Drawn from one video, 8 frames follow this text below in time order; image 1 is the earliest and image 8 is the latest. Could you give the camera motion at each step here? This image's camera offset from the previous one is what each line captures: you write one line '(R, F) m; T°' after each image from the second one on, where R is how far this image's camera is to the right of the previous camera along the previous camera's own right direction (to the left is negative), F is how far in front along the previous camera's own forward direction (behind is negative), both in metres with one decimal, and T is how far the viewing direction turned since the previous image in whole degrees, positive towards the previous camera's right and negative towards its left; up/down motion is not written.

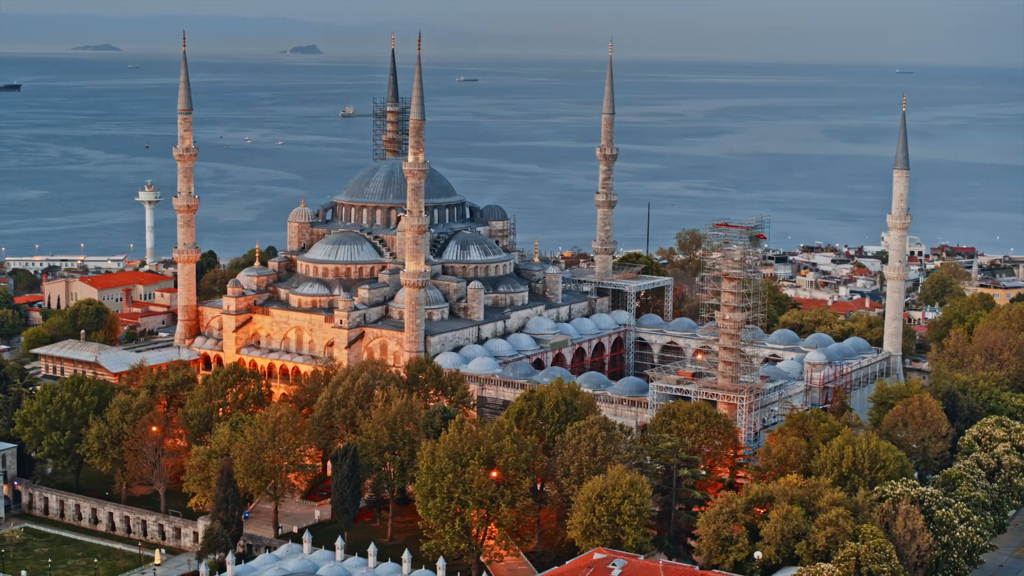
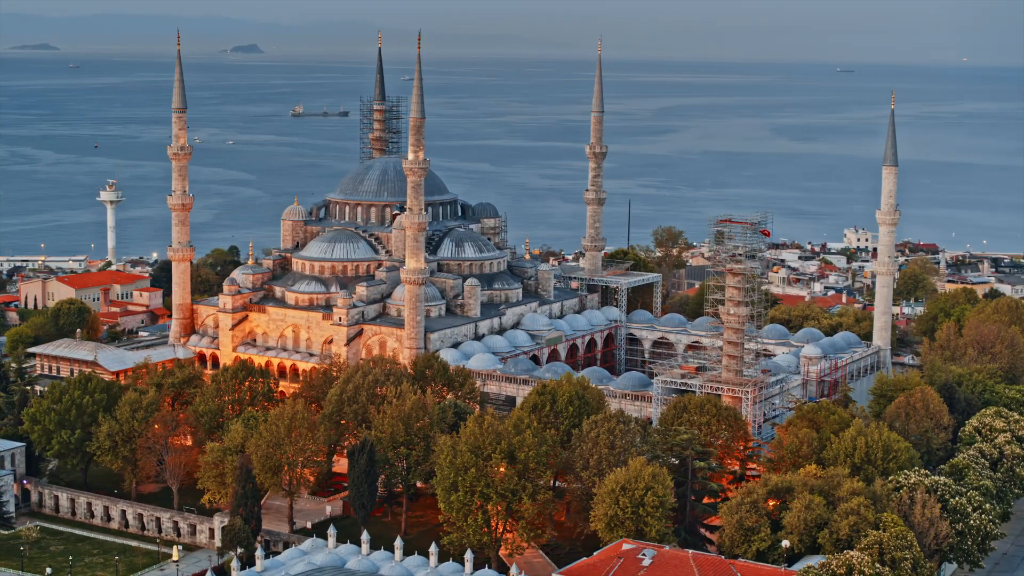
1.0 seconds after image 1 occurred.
(-1.4, -0.3) m; +2°
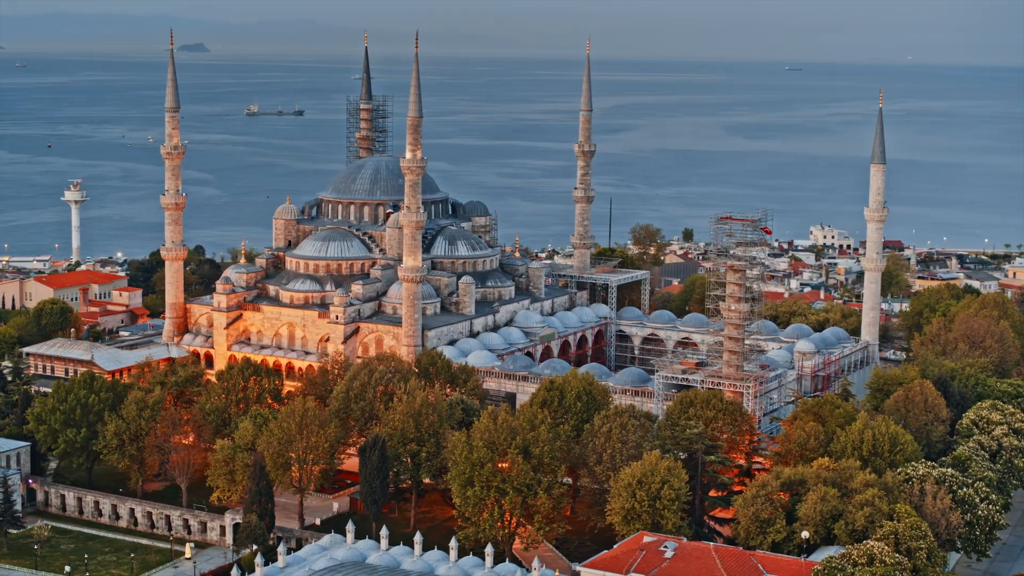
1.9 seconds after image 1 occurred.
(-1.2, -0.3) m; +2°
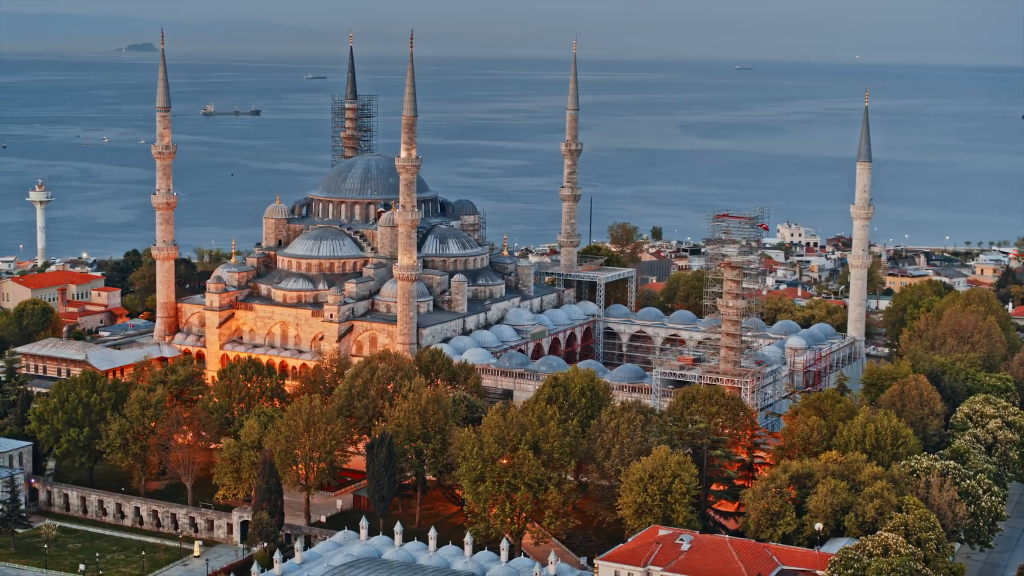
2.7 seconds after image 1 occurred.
(-1.0, -0.3) m; +1°
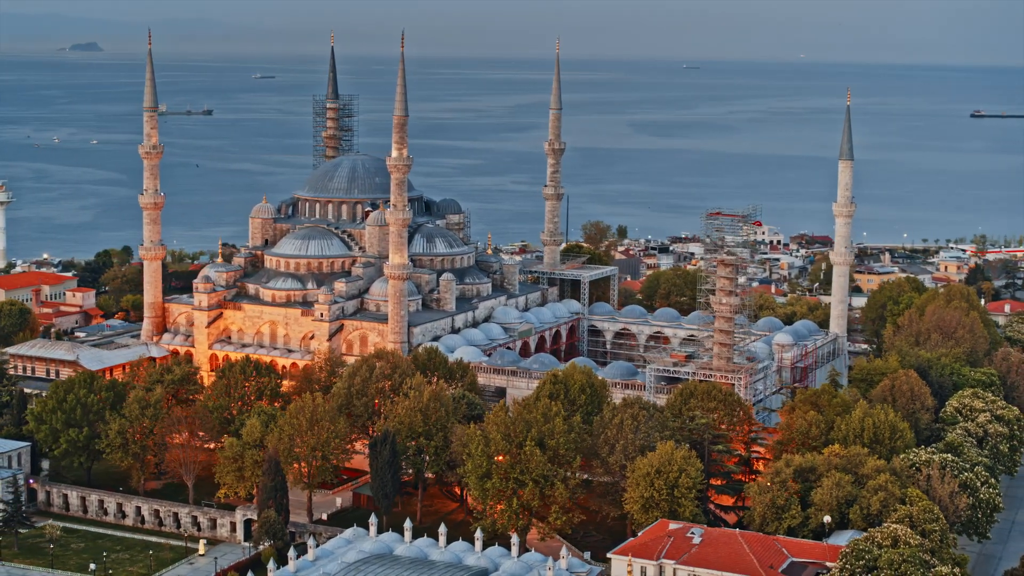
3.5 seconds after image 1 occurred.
(-1.0, -0.3) m; +2°
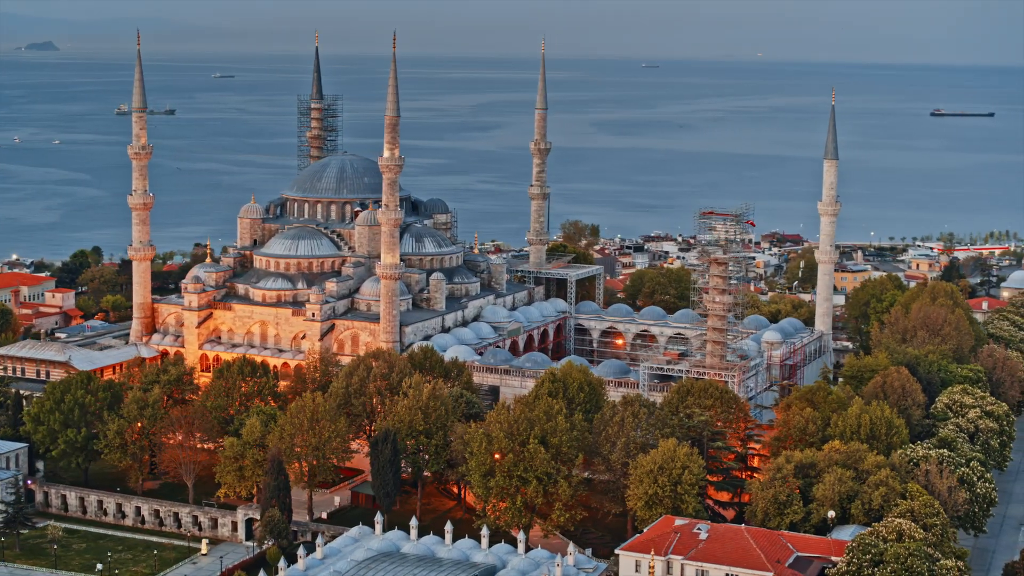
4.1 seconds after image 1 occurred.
(-0.8, -0.2) m; +1°
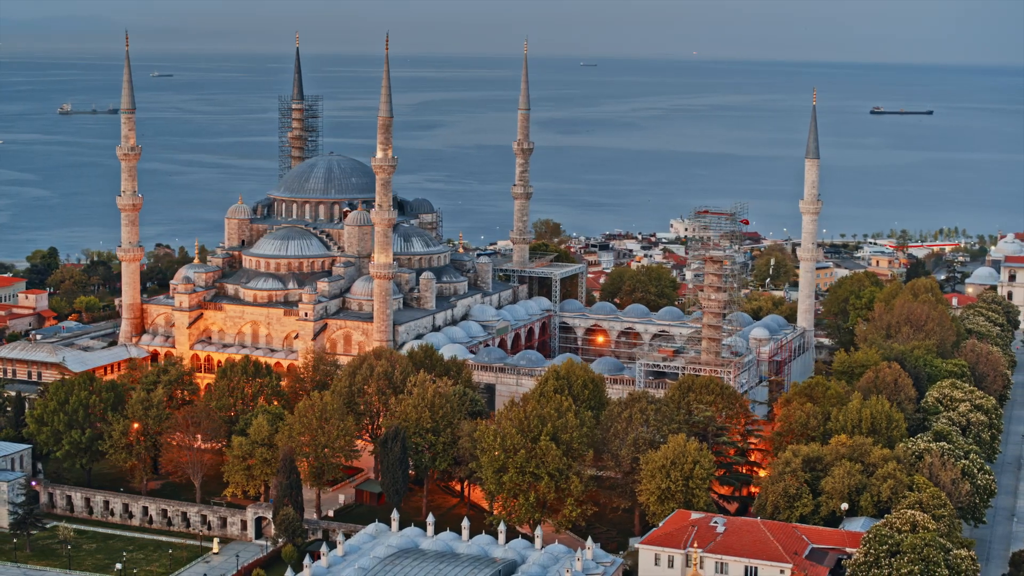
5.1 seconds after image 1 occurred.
(-1.3, -0.4) m; +2°
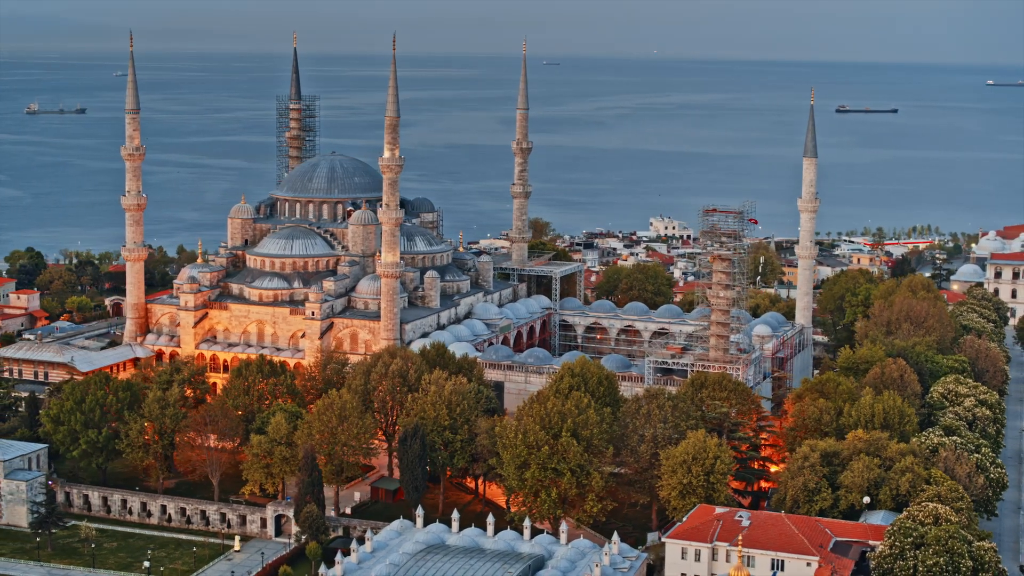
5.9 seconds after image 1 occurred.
(-1.1, -0.3) m; +1°
